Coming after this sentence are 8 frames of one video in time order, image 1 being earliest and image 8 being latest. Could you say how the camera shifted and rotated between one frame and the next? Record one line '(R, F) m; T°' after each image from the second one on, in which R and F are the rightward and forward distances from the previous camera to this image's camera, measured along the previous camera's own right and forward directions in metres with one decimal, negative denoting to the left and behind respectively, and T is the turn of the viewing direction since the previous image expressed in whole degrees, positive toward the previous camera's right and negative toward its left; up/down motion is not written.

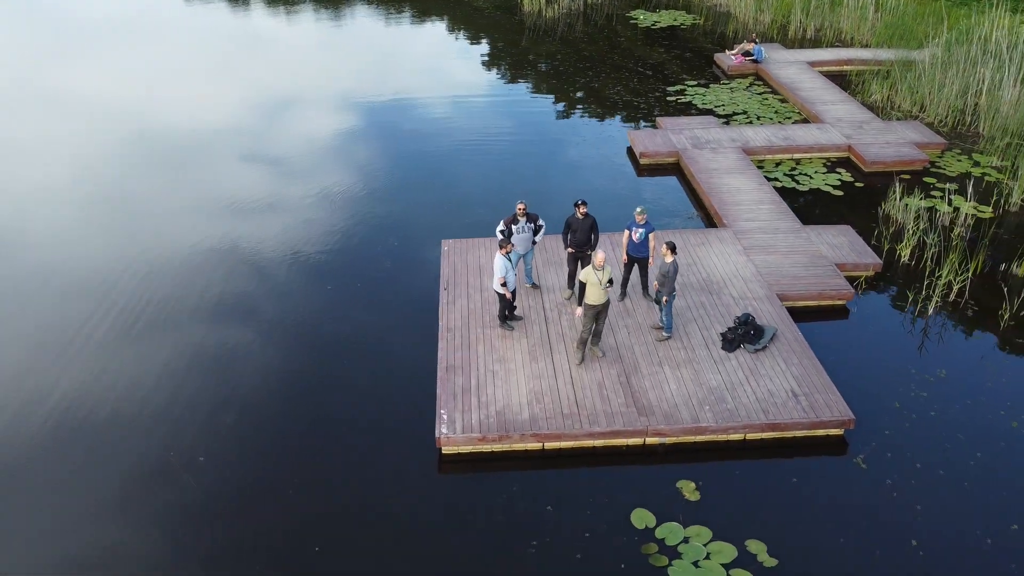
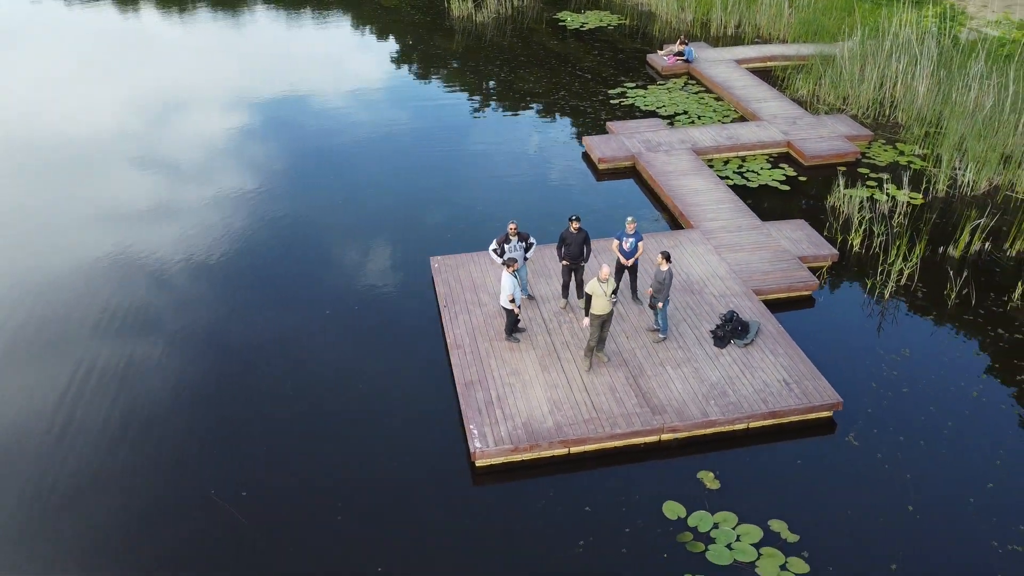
(-0.9, -0.4) m; +6°
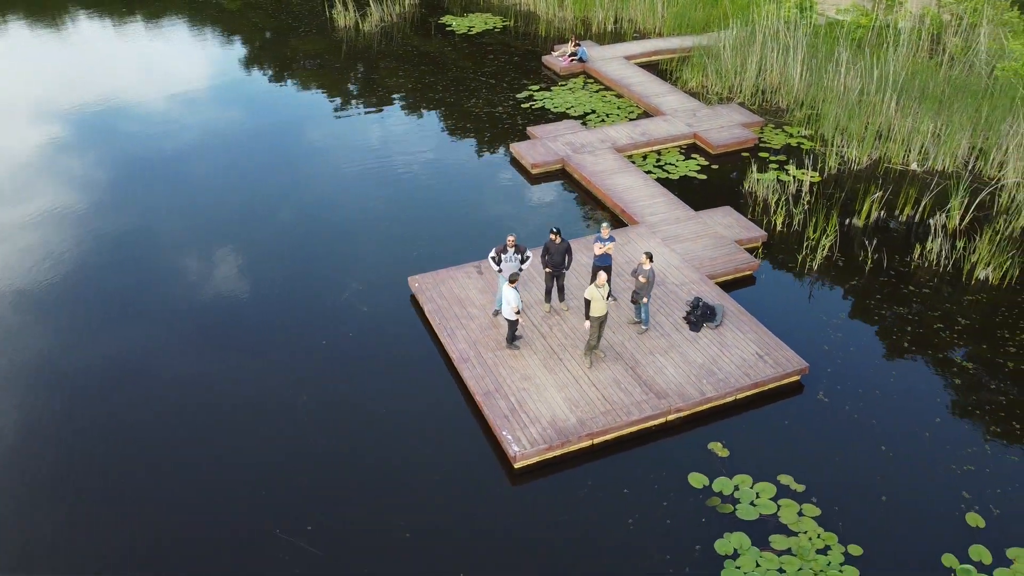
(-1.4, -0.5) m; +10°
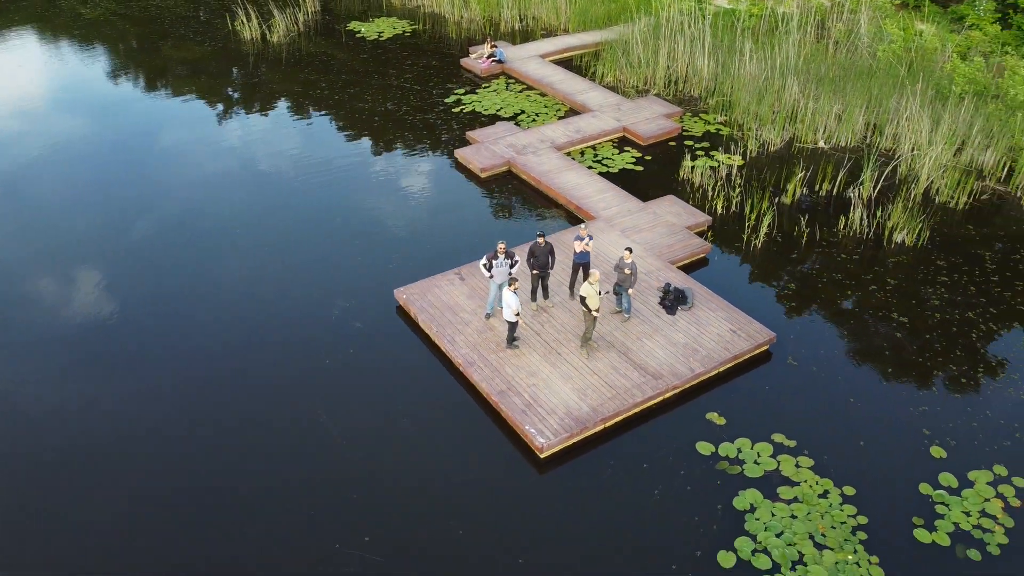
(-1.3, -0.5) m; +8°
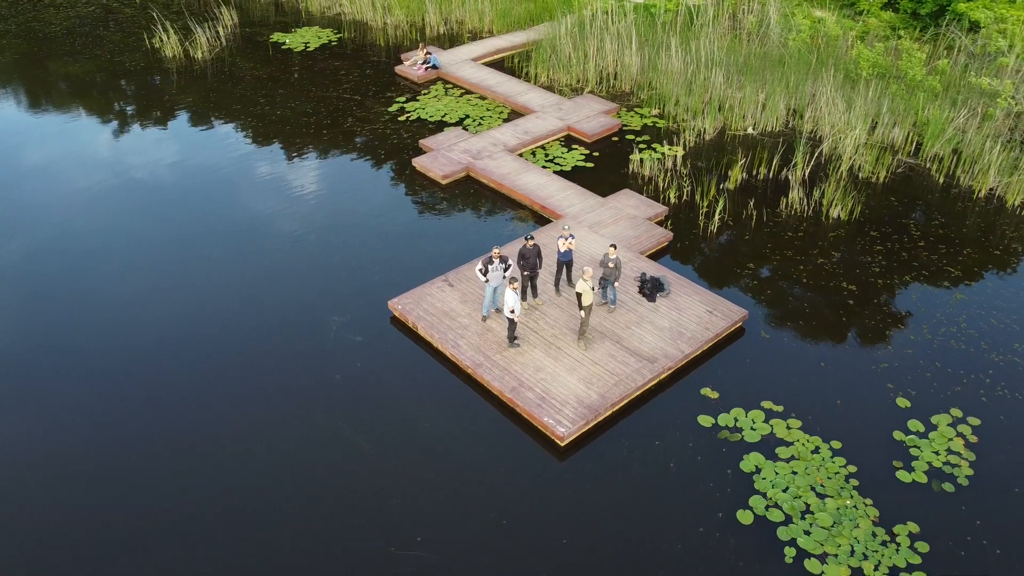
(-1.2, -0.5) m; +7°
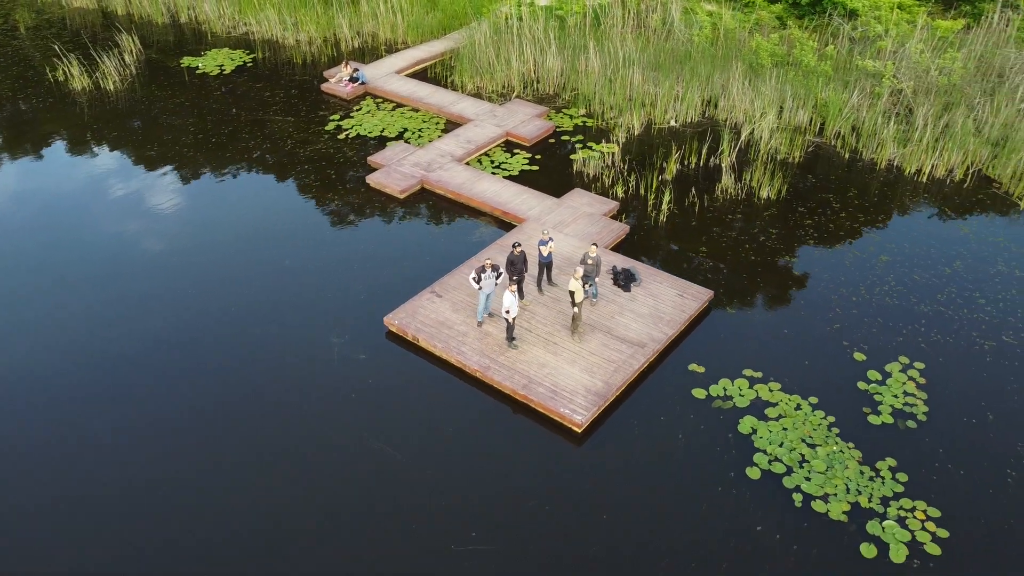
(-1.5, -0.6) m; +8°
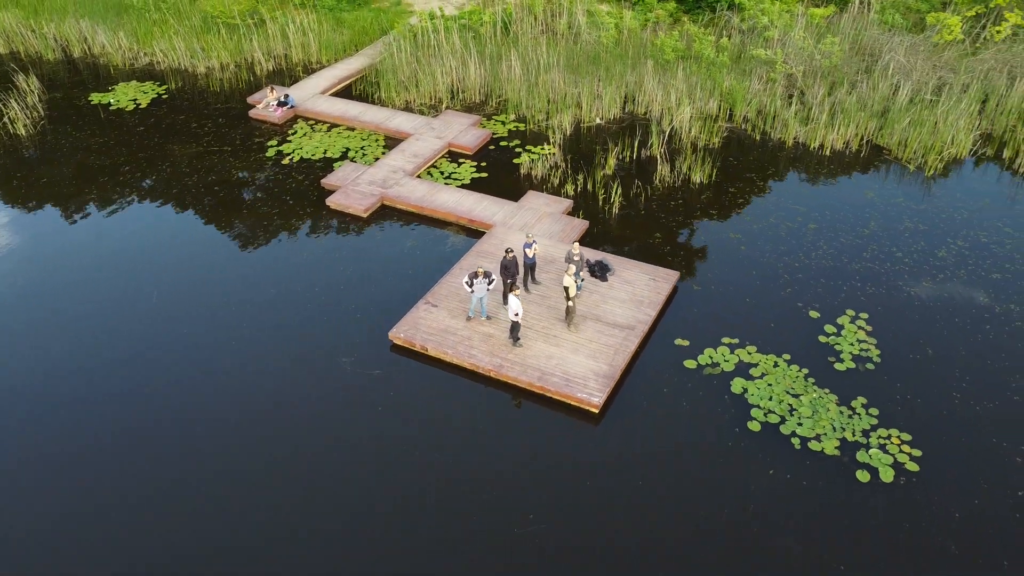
(-1.8, -0.8) m; +9°
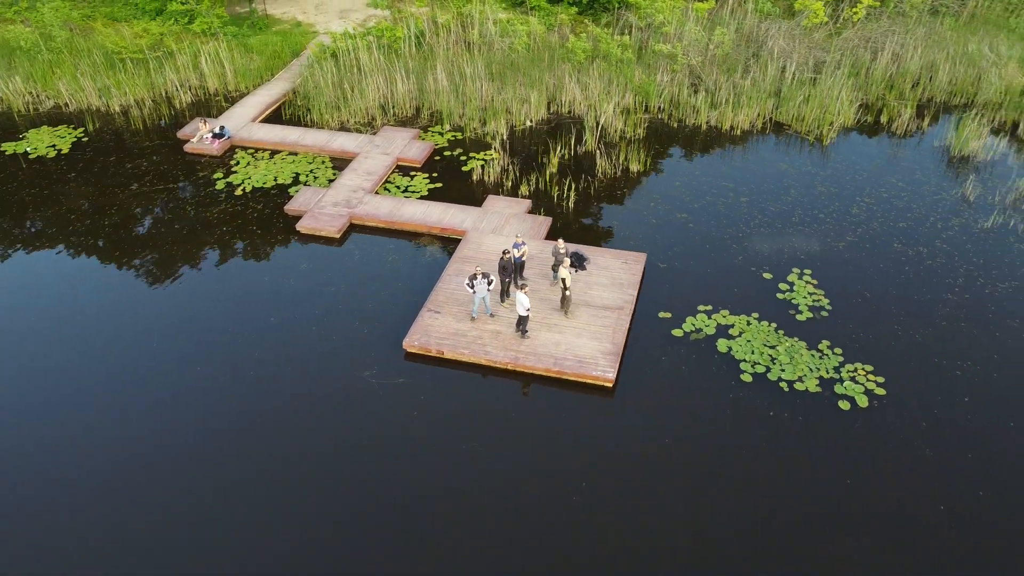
(-2.1, -0.9) m; +9°
